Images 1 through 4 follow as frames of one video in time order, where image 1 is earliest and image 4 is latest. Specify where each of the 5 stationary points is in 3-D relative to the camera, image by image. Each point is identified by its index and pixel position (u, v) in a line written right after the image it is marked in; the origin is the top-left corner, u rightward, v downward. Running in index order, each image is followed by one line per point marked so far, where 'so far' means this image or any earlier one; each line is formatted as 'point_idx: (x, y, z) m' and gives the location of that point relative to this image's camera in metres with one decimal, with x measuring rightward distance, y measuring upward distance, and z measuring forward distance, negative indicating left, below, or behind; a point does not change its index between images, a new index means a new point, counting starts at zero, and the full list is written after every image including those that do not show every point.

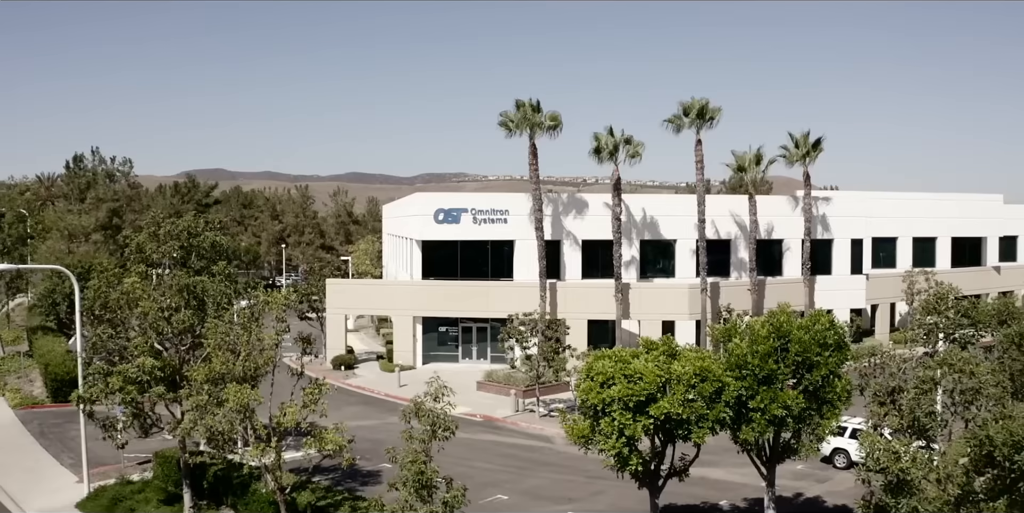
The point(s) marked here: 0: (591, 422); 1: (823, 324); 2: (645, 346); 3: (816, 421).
0: (+1.8, -3.8, +18.2) m
1: (+7.3, -1.6, +18.8) m
2: (+3.1, -2.1, +18.8) m
3: (+7.1, -3.9, +18.8) m
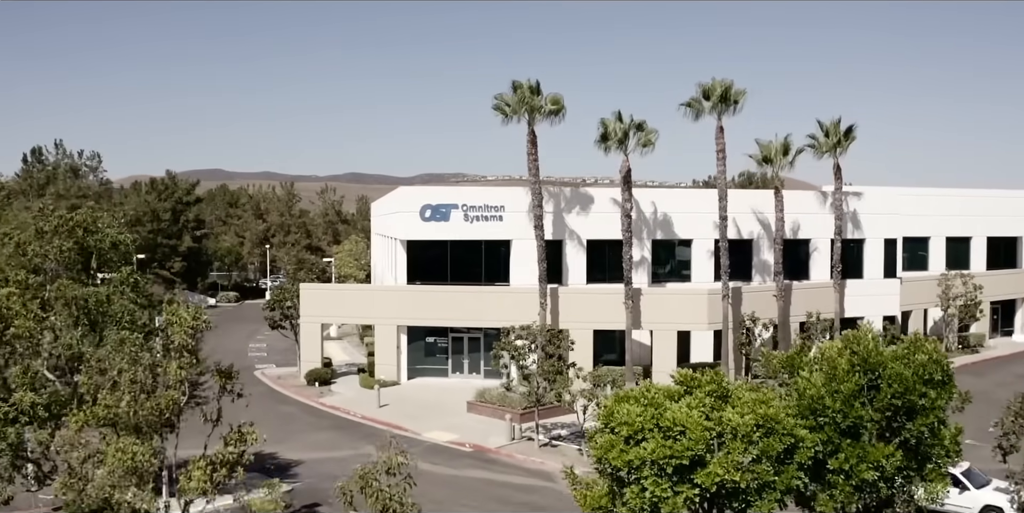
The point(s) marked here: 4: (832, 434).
0: (+1.6, -3.8, +13.2) m
1: (+7.2, -1.7, +13.8) m
2: (+3.0, -2.2, +13.9) m
3: (+7.0, -4.0, +13.9) m
4: (+5.4, -3.0, +13.4) m
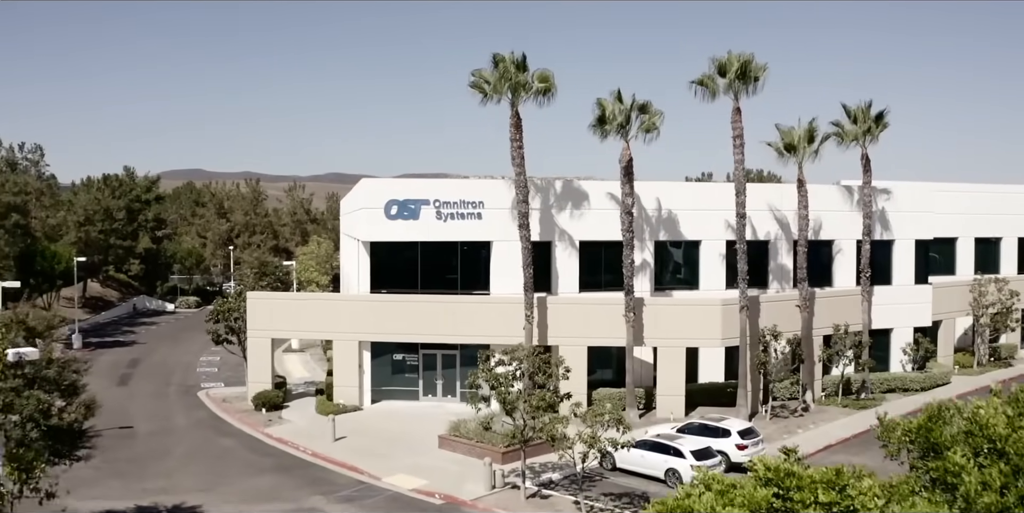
0: (+1.4, -4.0, +7.6) m
1: (+6.9, -1.8, +8.3) m
2: (+2.7, -2.3, +8.3) m
3: (+6.7, -4.1, +8.4) m
4: (+5.1, -3.1, +7.9) m
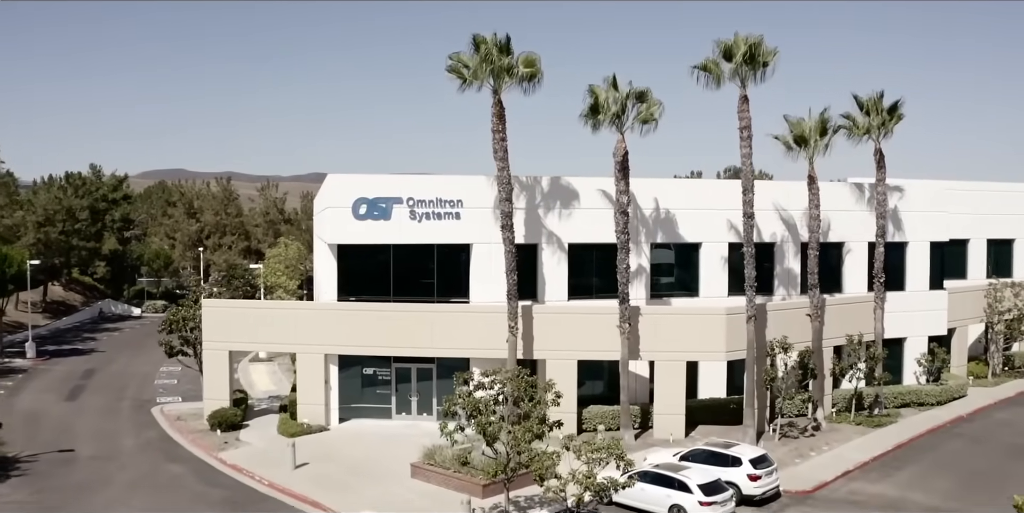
0: (+1.2, -4.1, +4.4) m
1: (+6.7, -2.0, +5.3) m
2: (+2.5, -2.5, +5.1) m
3: (+6.5, -4.3, +5.3) m
4: (+4.9, -3.3, +4.8) m
